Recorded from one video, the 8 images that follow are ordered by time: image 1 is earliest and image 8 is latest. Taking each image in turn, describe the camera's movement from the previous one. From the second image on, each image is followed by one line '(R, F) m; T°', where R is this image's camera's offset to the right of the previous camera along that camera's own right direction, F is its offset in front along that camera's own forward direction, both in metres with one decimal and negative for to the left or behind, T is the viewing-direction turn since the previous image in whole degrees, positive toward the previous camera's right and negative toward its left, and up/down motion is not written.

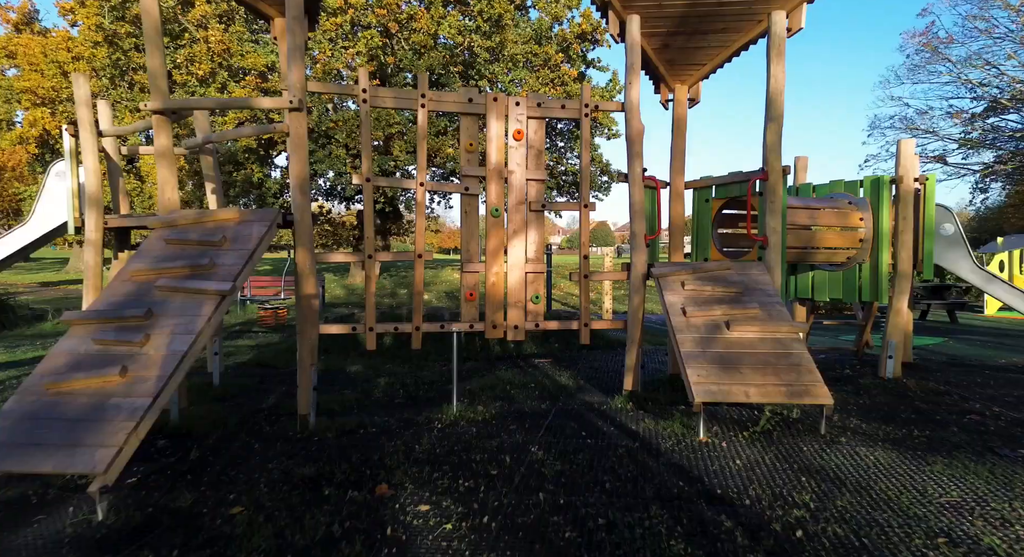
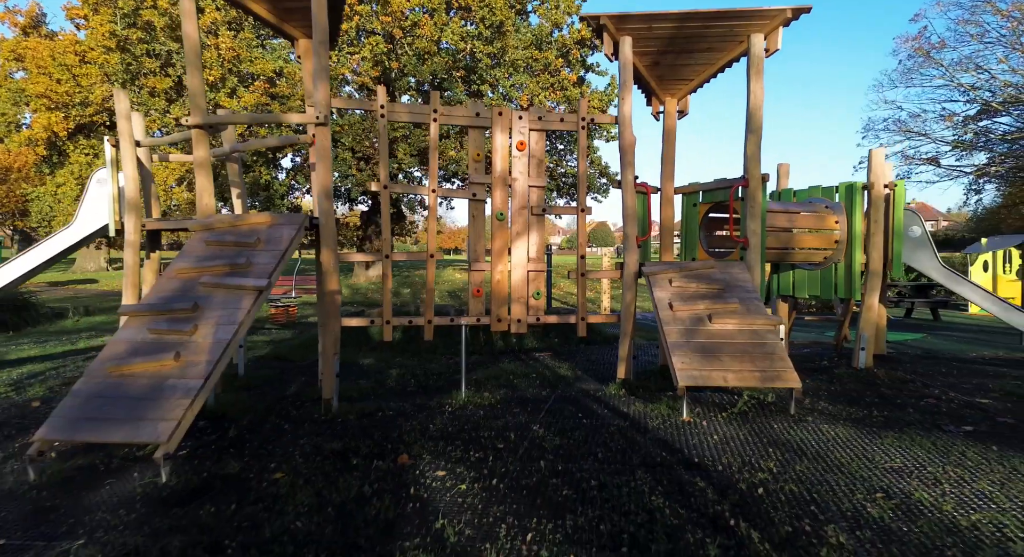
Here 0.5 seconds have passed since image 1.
(0.0, -0.4) m; 0°
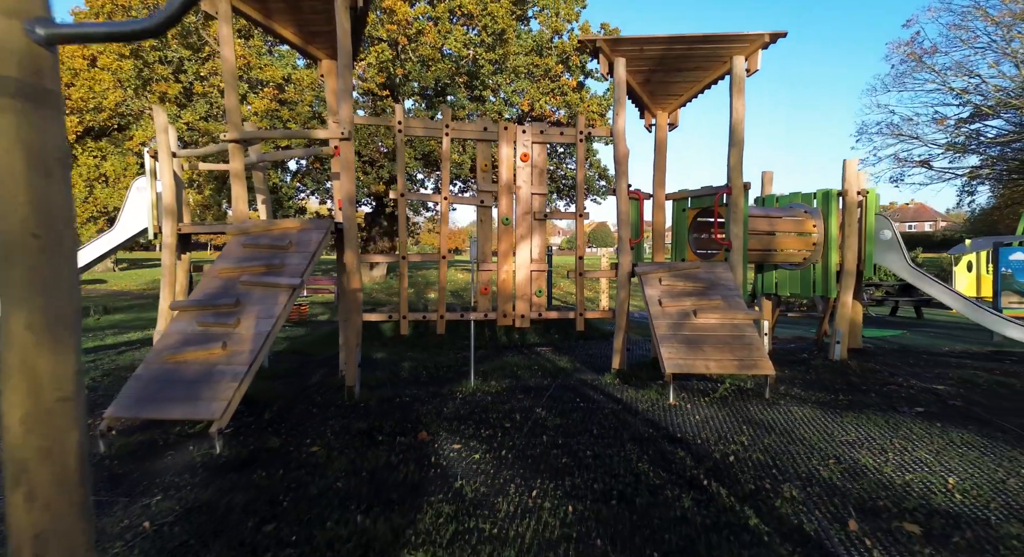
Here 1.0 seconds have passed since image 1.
(0.0, -0.5) m; 0°
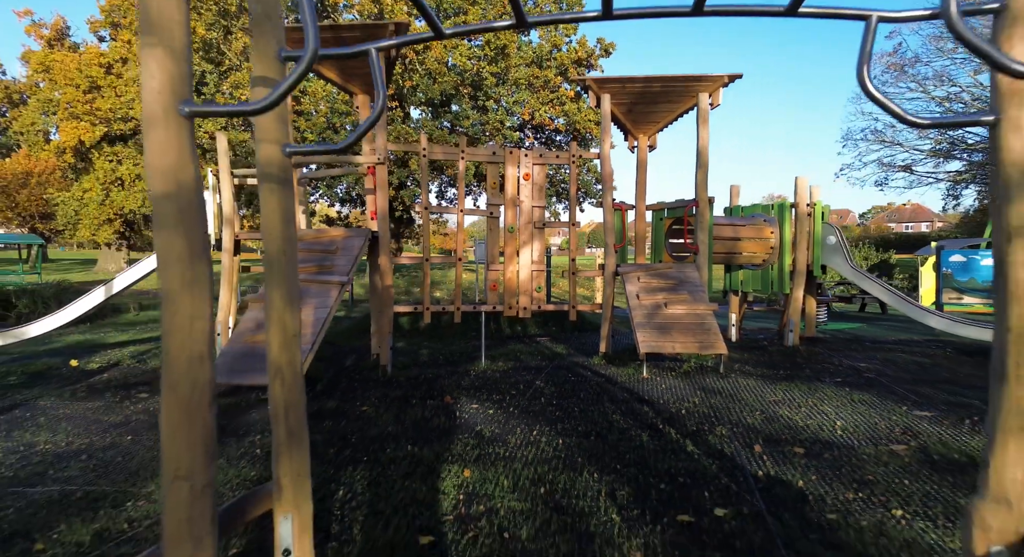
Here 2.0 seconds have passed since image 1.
(0.0, -1.0) m; 0°
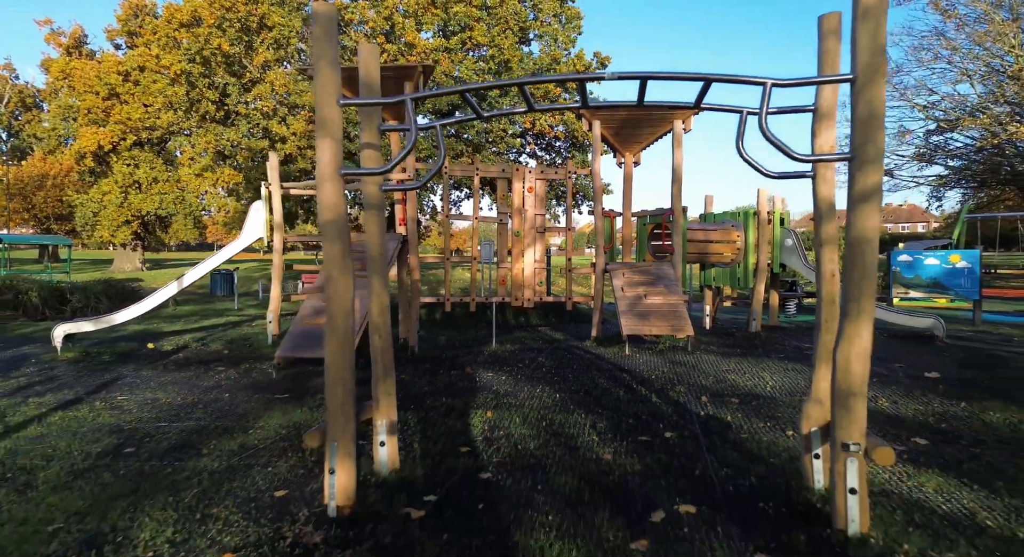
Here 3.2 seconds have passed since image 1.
(-0.1, -1.2) m; 0°
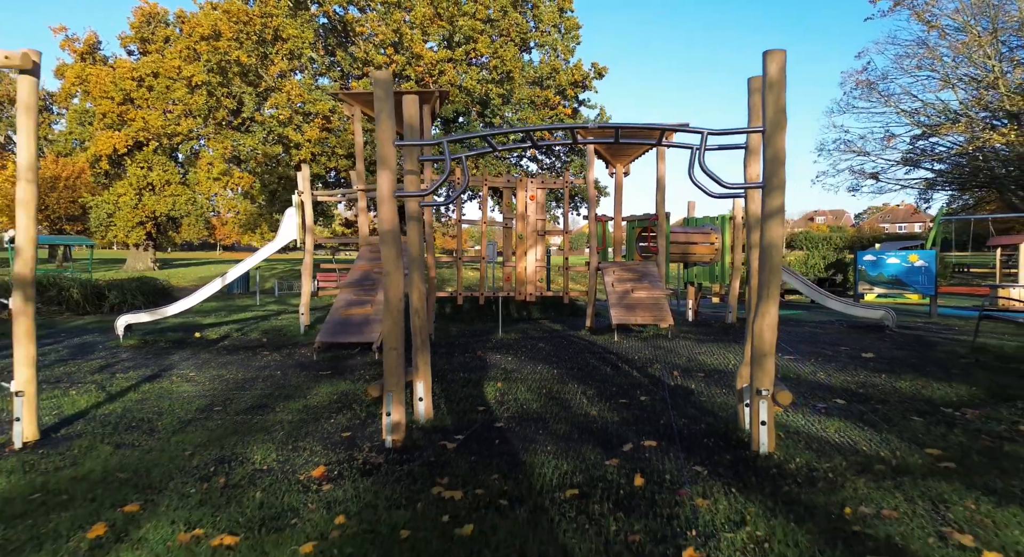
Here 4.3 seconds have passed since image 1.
(-0.1, -1.0) m; 0°
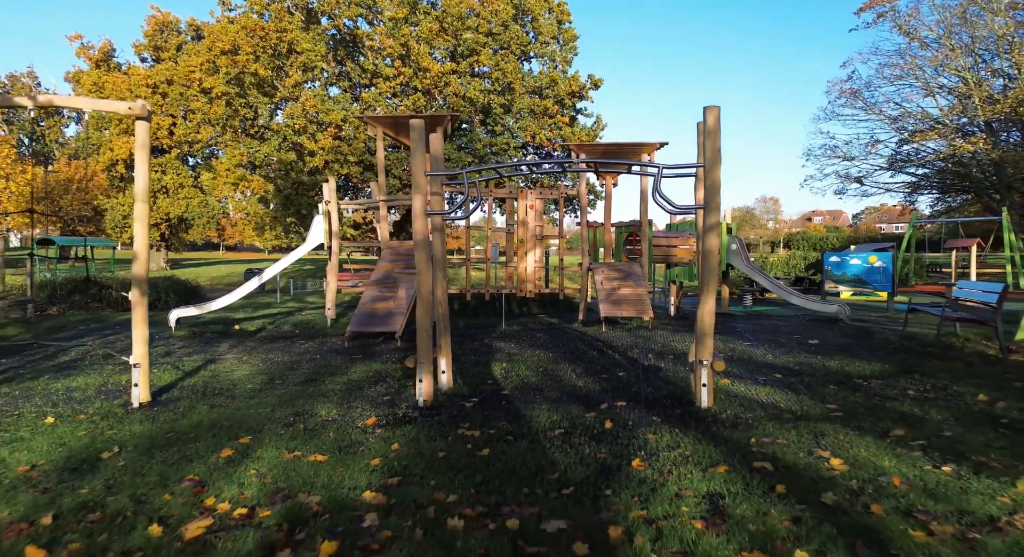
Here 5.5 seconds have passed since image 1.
(0.0, -1.2) m; 0°
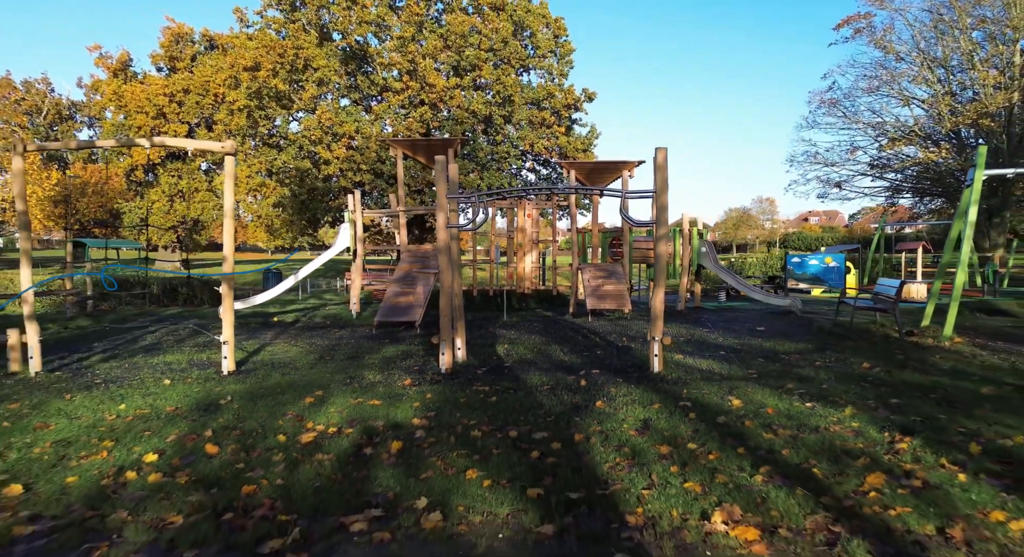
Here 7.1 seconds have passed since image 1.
(0.0, -1.6) m; 0°
